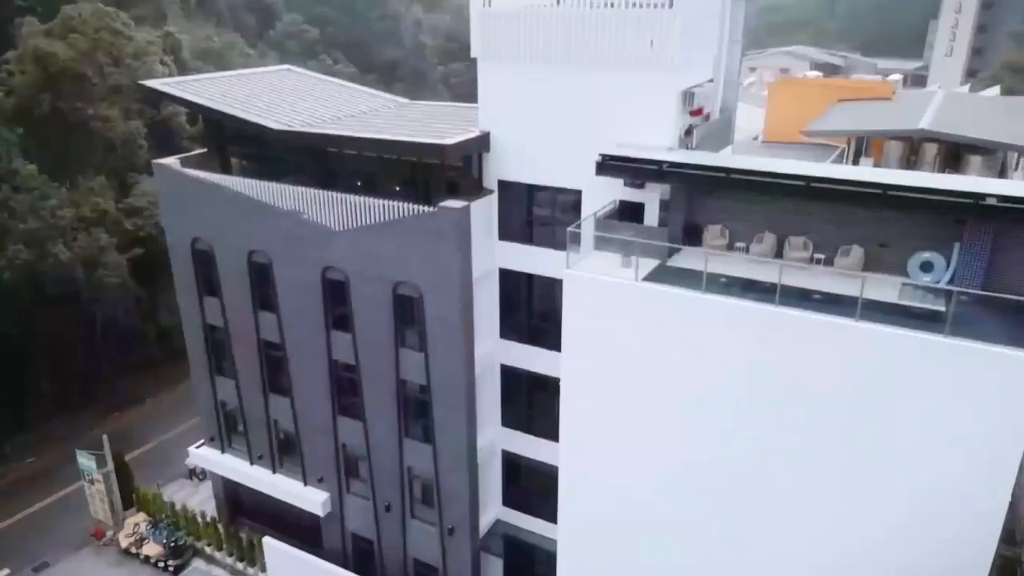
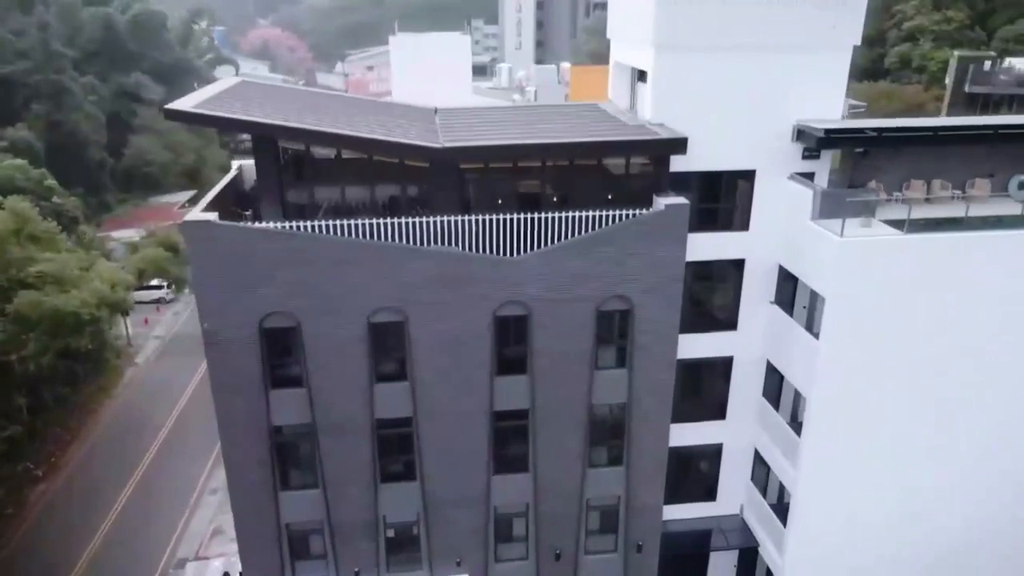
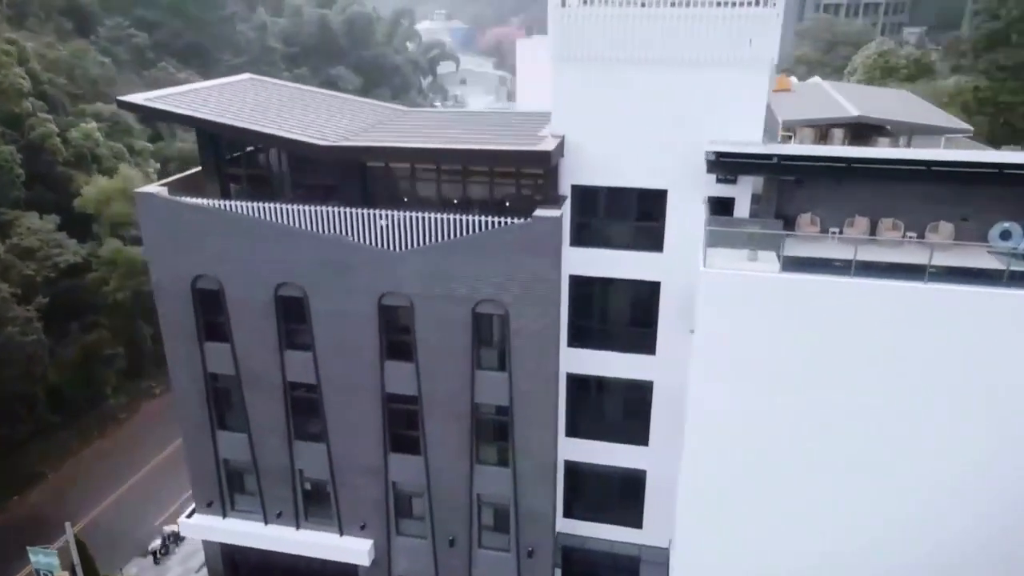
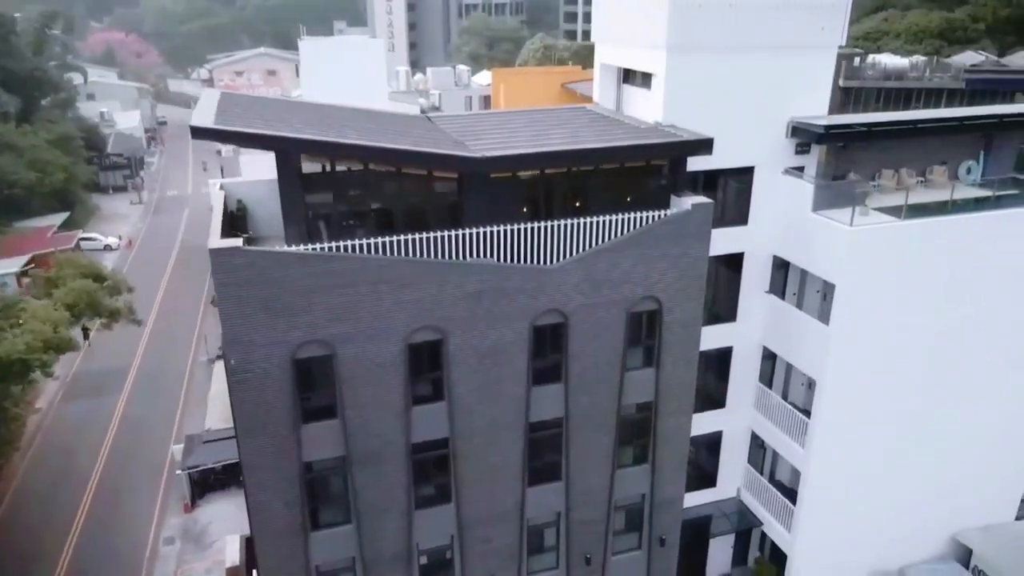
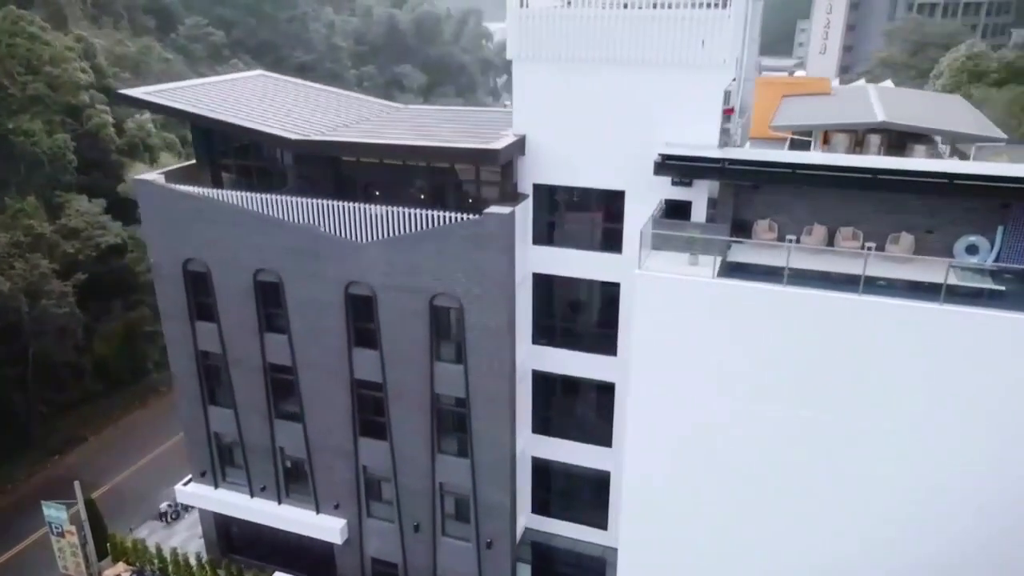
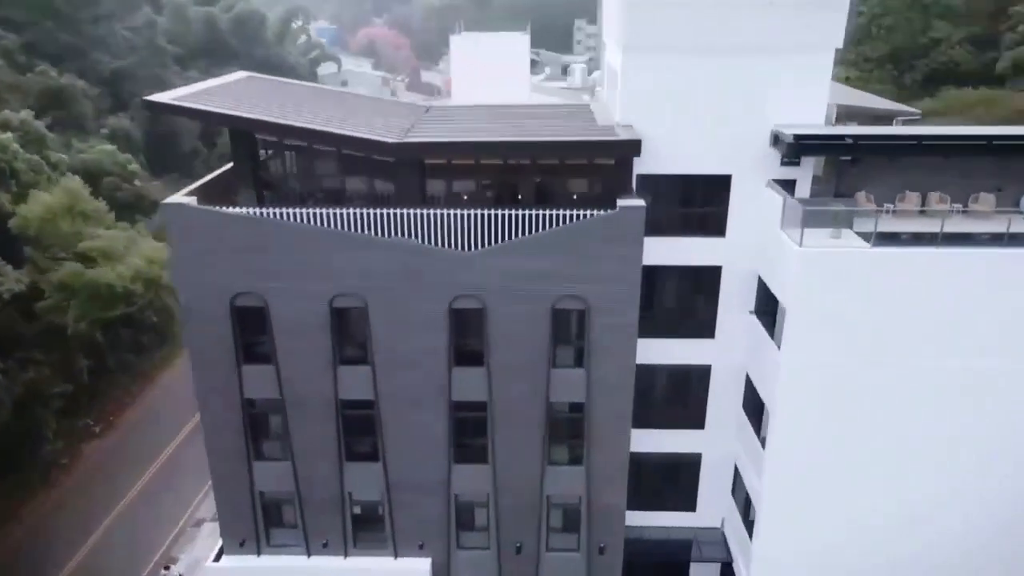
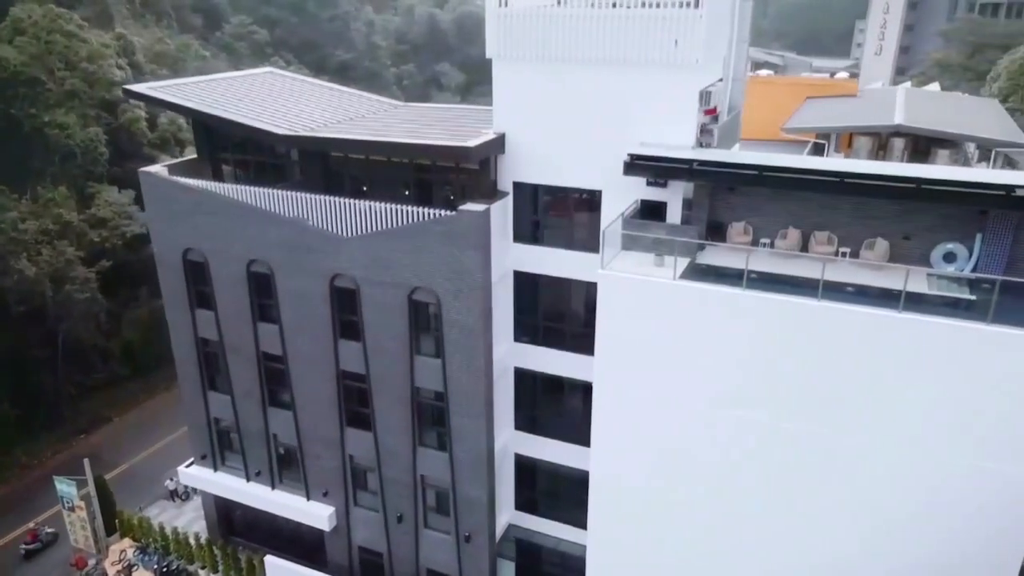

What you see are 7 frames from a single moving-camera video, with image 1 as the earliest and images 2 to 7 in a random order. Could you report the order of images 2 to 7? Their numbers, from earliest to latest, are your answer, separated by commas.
7, 5, 3, 6, 2, 4
